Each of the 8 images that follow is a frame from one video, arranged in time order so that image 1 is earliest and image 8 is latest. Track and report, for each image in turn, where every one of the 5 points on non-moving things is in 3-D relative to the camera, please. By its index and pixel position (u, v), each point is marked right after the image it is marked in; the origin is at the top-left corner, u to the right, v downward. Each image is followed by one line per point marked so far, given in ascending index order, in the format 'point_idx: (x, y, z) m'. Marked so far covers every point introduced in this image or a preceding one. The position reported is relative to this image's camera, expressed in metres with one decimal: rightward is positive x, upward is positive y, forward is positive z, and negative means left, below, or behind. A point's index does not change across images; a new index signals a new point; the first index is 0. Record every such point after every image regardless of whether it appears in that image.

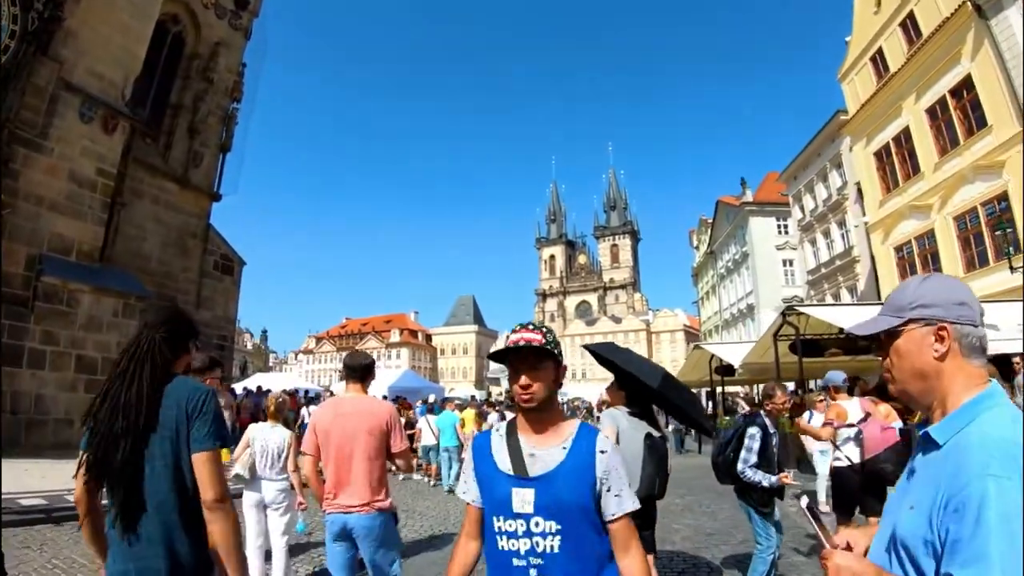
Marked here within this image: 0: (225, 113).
0: (-6.3, +4.0, +13.6) m
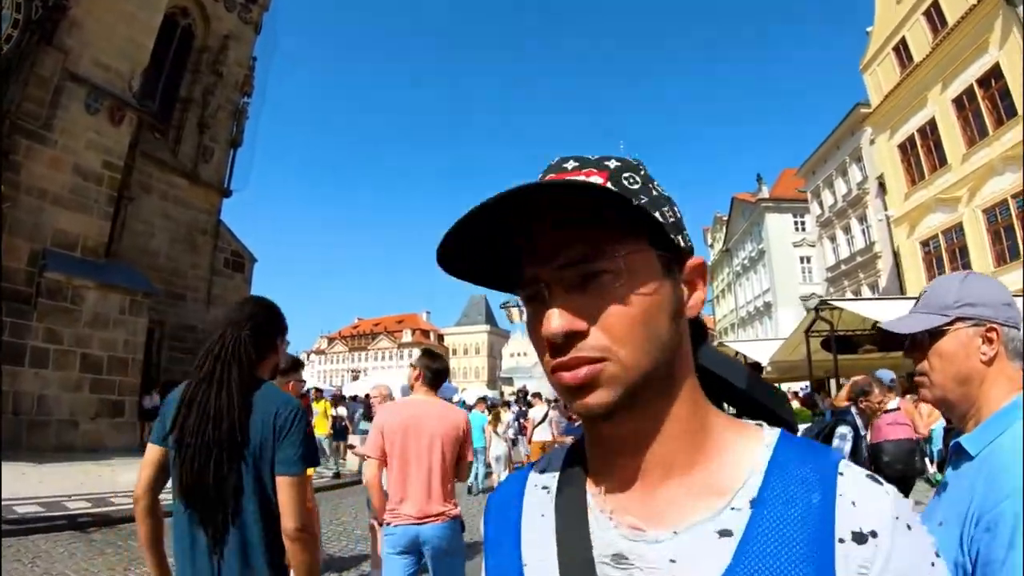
0: (-6.0, +4.0, +13.5) m
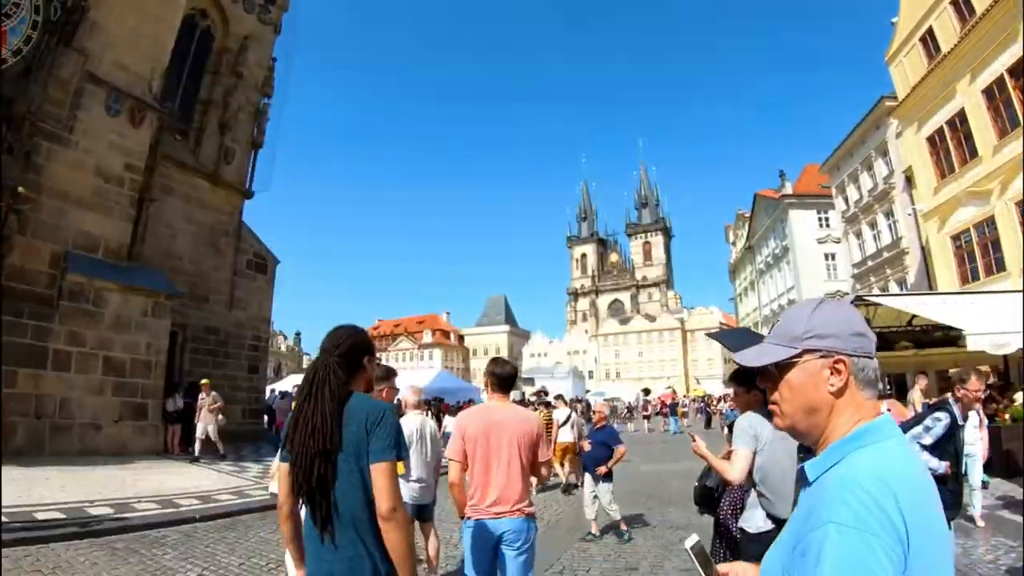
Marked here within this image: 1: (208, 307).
0: (-5.6, +3.9, +13.6) m
1: (-5.8, -0.3, +11.9) m
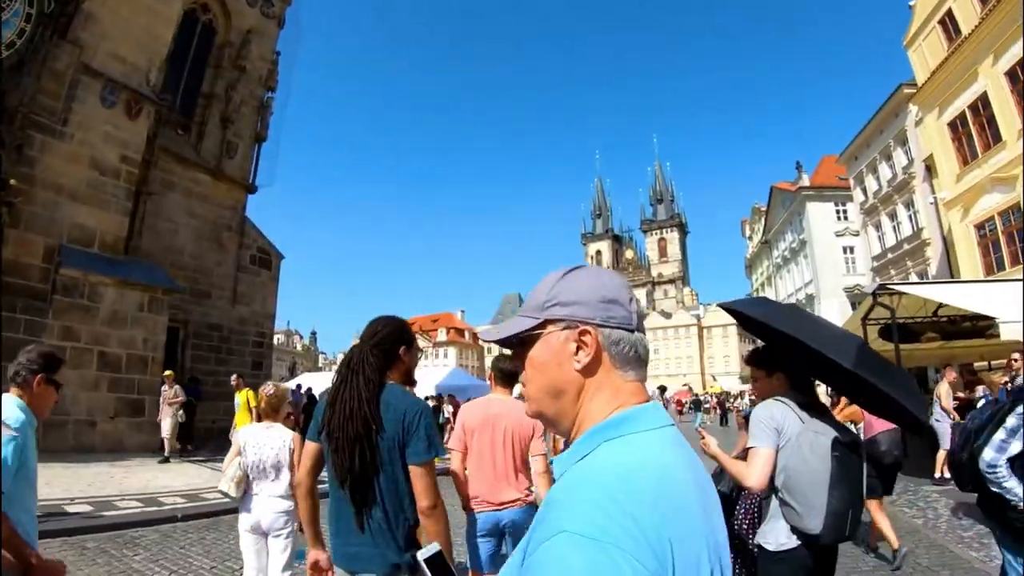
0: (-5.5, +4.0, +13.5) m
1: (-5.7, -0.3, +11.8) m
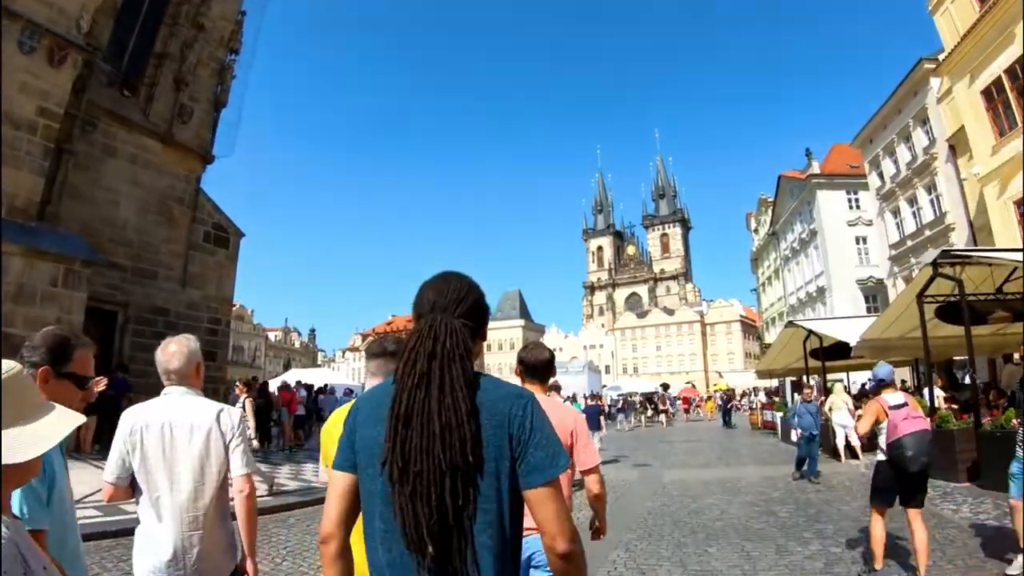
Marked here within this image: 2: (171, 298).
0: (-5.7, +4.4, +12.2) m
1: (-5.9, +0.1, +10.5) m
2: (-5.8, -0.2, +10.8) m
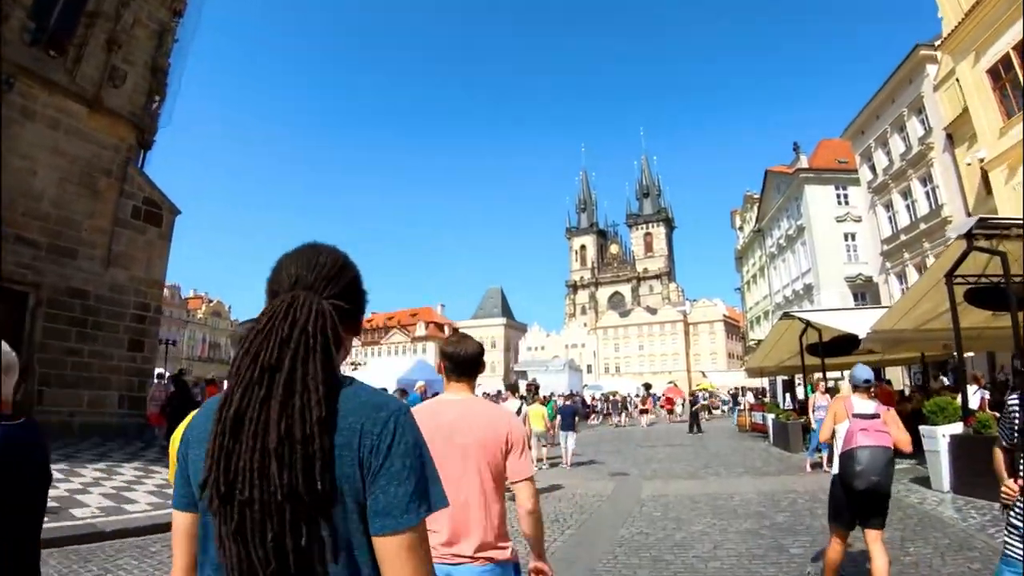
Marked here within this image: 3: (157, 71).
0: (-6.2, +4.6, +11.0) m
1: (-6.4, +0.3, +9.3) m
2: (-6.3, +0.1, +9.6) m
3: (-6.2, +3.8, +11.0) m
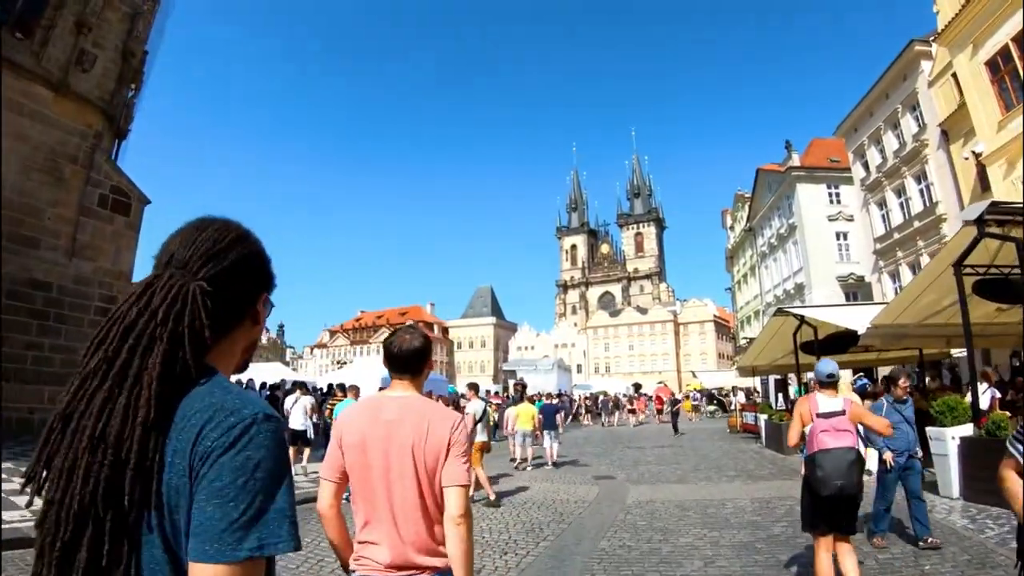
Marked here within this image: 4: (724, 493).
0: (-6.4, +4.7, +10.5) m
1: (-6.7, +0.4, +8.8) m
2: (-6.5, +0.2, +9.1) m
3: (-6.4, +3.9, +10.5) m
4: (+2.9, -2.8, +8.6) m
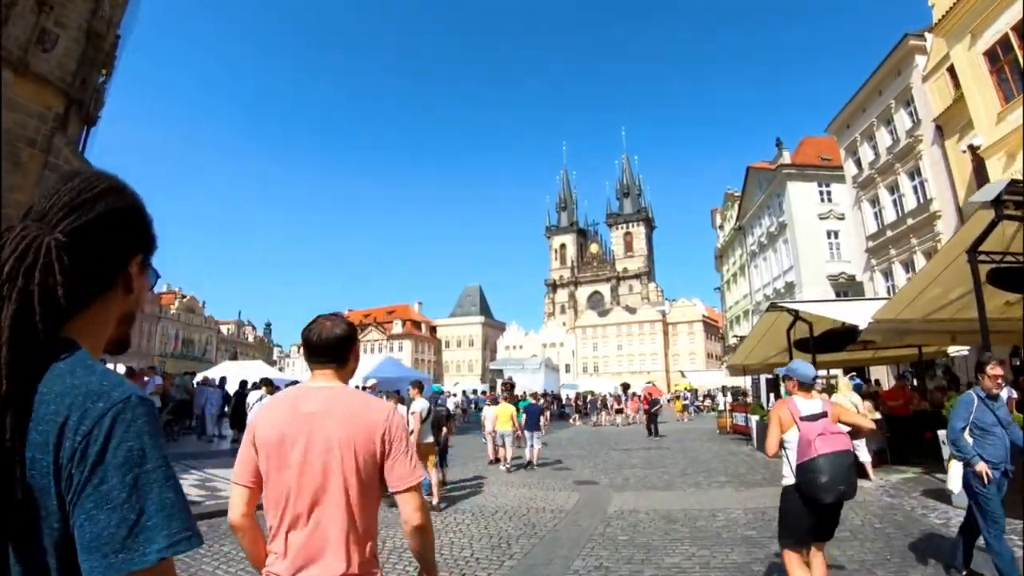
0: (-6.6, +4.9, +10.0) m
1: (-6.9, +0.6, +8.3) m
2: (-6.8, +0.3, +8.6) m
3: (-6.7, +4.0, +10.0) m
4: (+2.7, -2.7, +8.3) m
